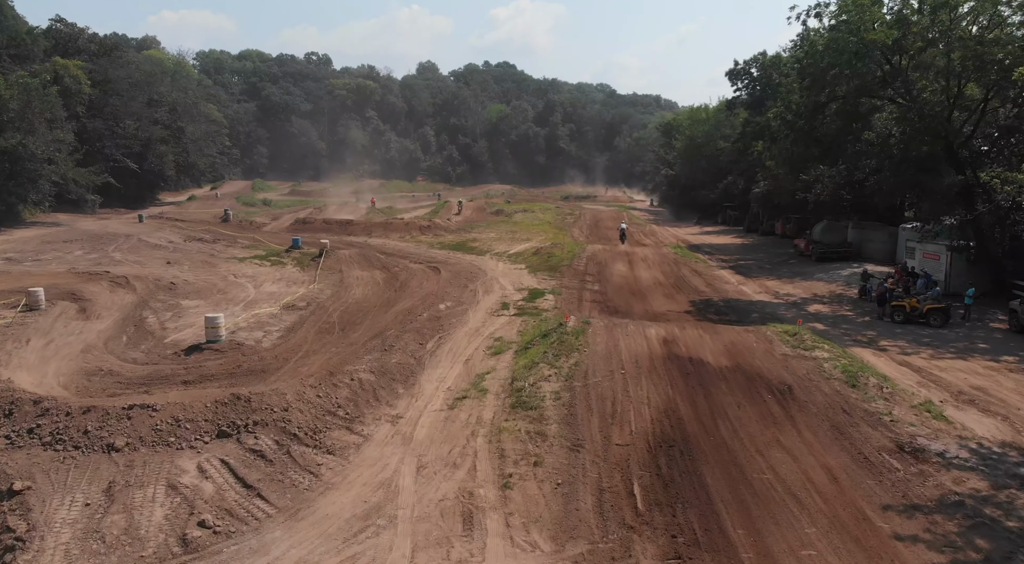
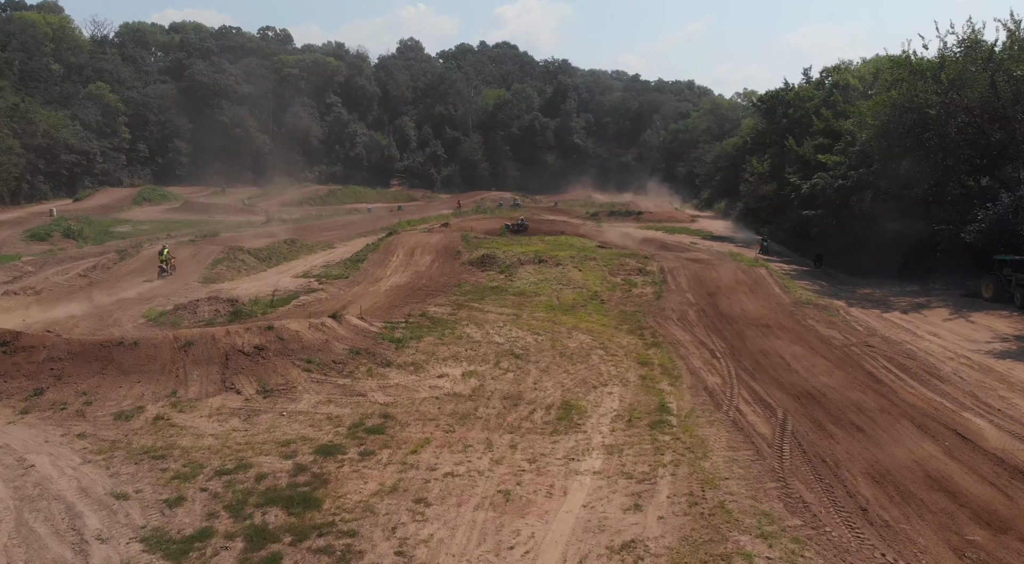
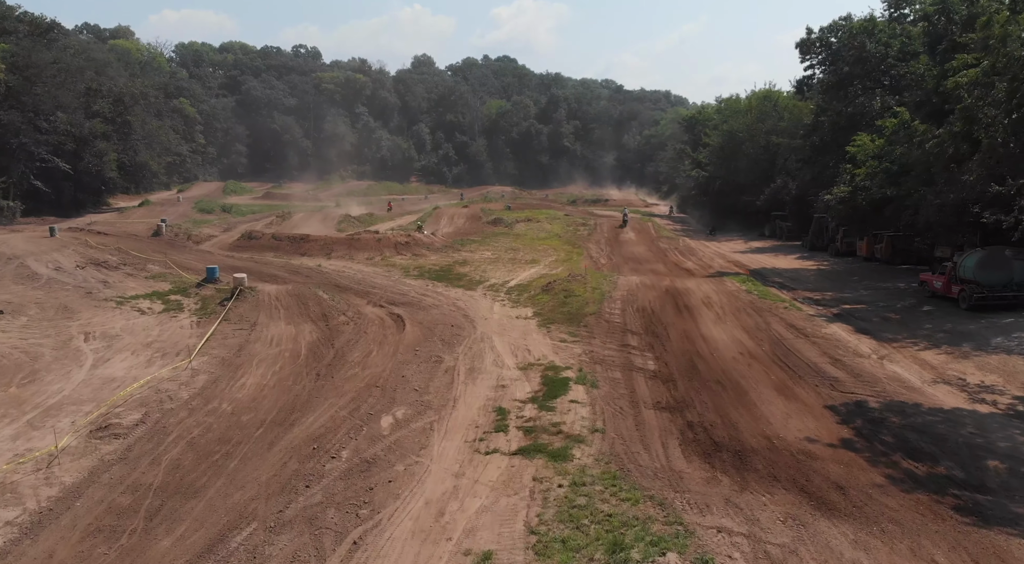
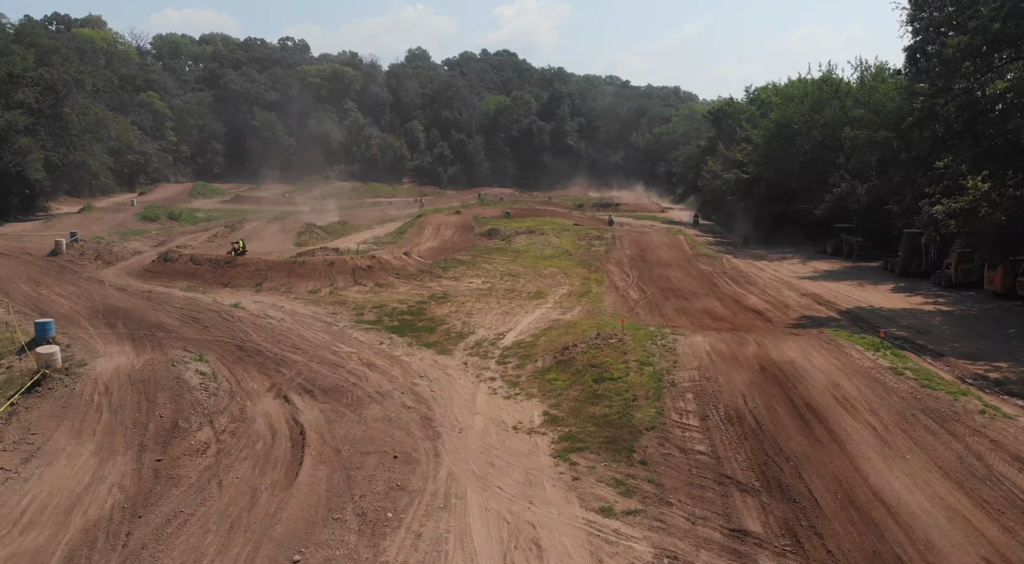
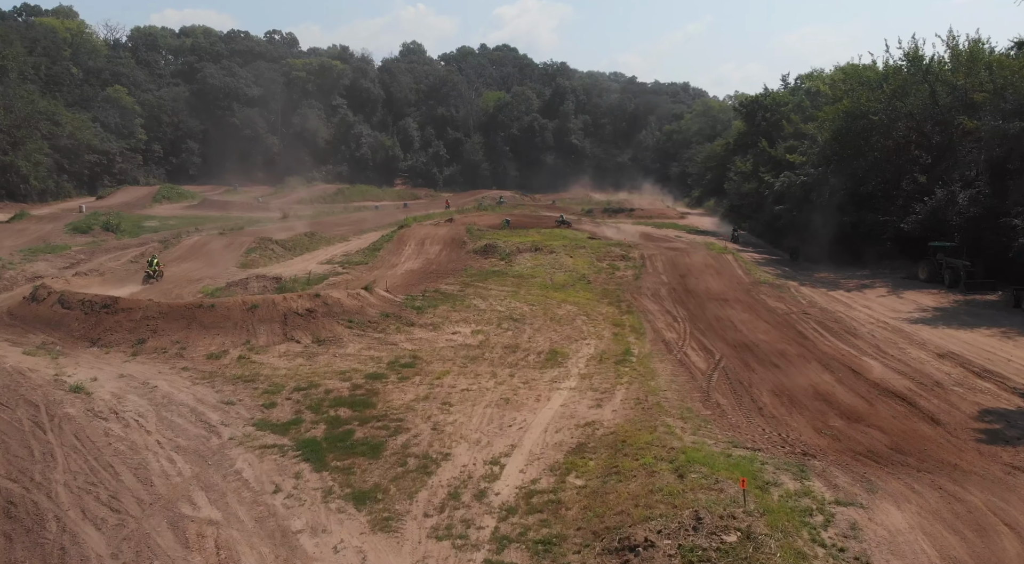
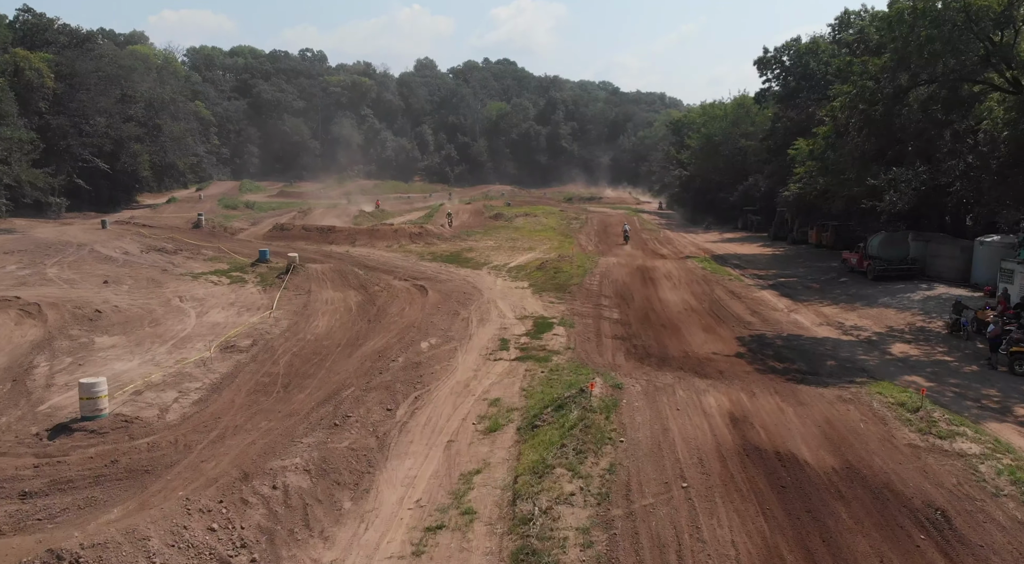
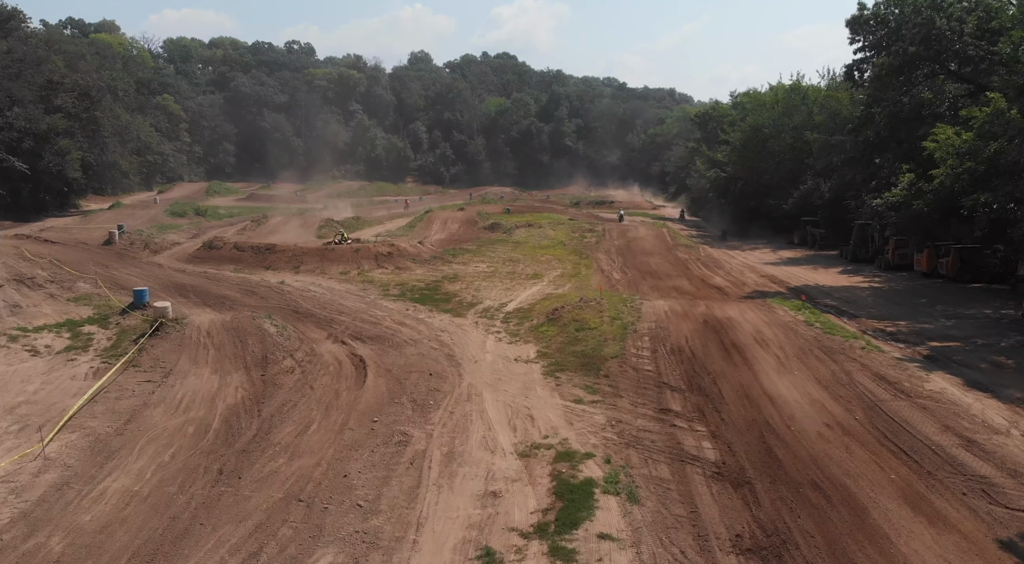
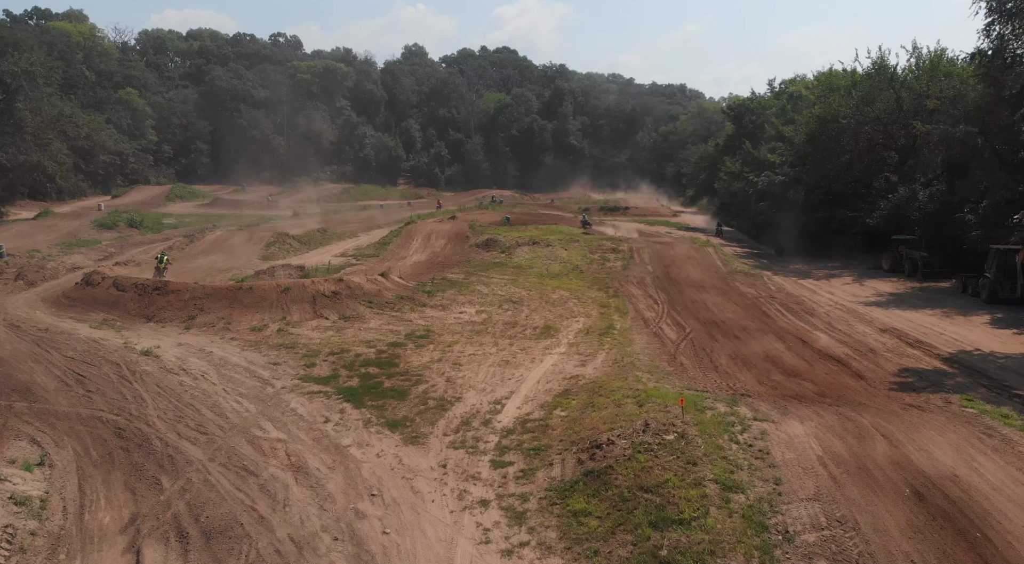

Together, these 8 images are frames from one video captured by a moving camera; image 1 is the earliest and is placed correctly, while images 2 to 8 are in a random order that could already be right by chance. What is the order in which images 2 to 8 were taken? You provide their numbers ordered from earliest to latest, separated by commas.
6, 3, 7, 4, 8, 5, 2
